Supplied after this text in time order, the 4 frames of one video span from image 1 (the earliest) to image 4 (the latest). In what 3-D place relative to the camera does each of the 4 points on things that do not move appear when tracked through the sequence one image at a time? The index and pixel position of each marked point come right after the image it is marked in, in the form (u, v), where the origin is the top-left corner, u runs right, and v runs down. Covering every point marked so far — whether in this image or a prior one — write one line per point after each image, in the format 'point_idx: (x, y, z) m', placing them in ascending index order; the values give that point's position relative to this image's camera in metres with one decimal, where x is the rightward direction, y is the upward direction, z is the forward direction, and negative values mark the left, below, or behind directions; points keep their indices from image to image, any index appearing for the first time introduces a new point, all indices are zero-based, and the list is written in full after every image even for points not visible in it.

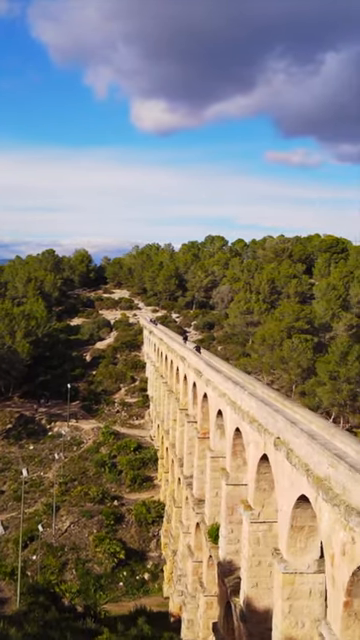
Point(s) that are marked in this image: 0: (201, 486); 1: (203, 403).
0: (+0.6, -4.5, +18.9) m
1: (+0.6, -2.3, +18.9) m
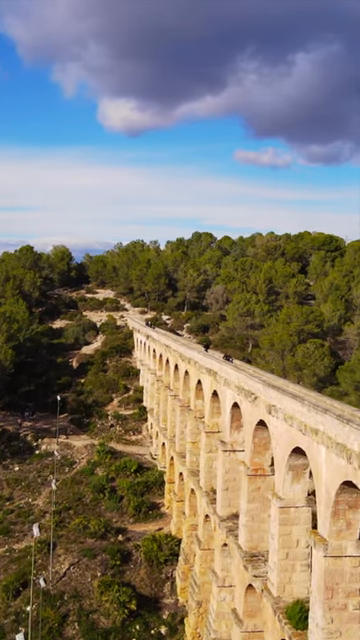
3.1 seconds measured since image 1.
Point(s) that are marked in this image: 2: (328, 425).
0: (+1.5, -4.6, +15.0) m
1: (+1.6, -2.4, +15.0) m
2: (+2.2, -1.6, +10.5) m
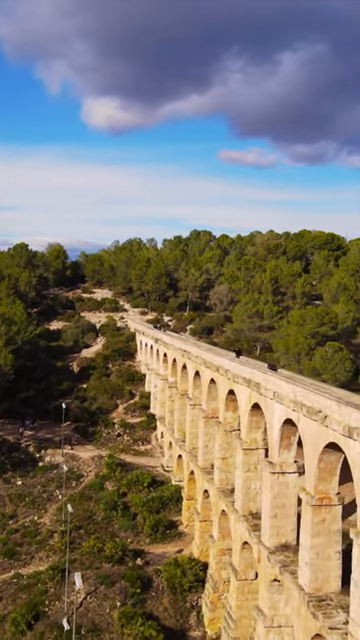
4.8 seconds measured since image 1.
0: (+2.5, -4.7, +13.0) m
1: (+2.6, -2.5, +12.9) m
2: (+3.3, -1.7, +8.4) m
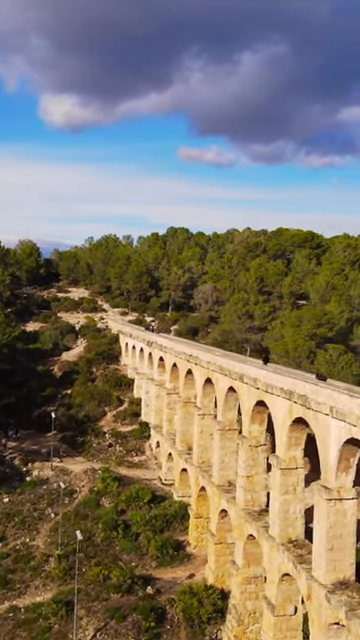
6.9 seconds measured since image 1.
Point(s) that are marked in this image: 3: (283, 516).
0: (+3.5, -4.8, +11.0) m
1: (+3.6, -2.6, +11.0) m
2: (+4.5, -1.8, +6.6) m
3: (+2.3, -4.4, +16.0) m
